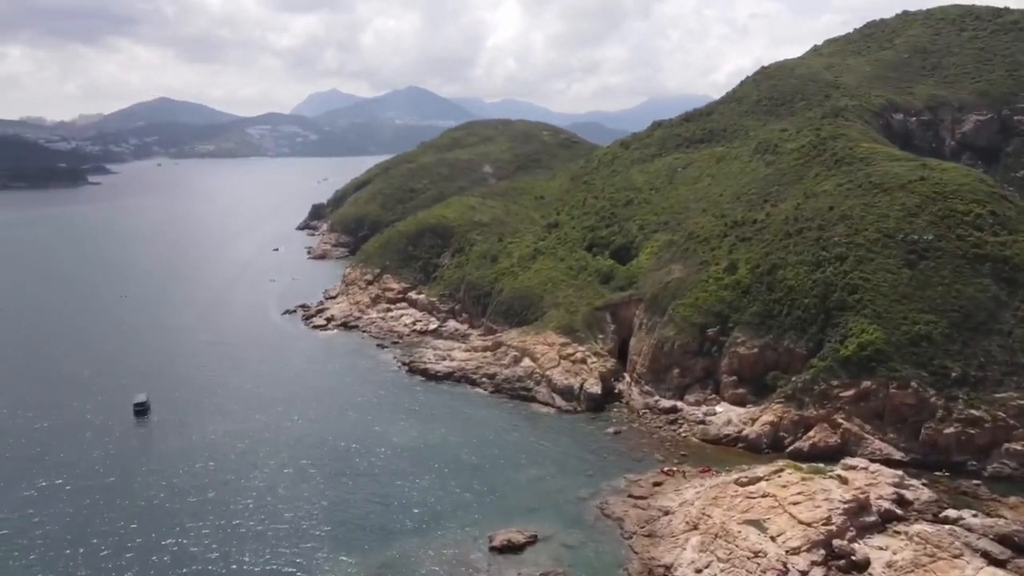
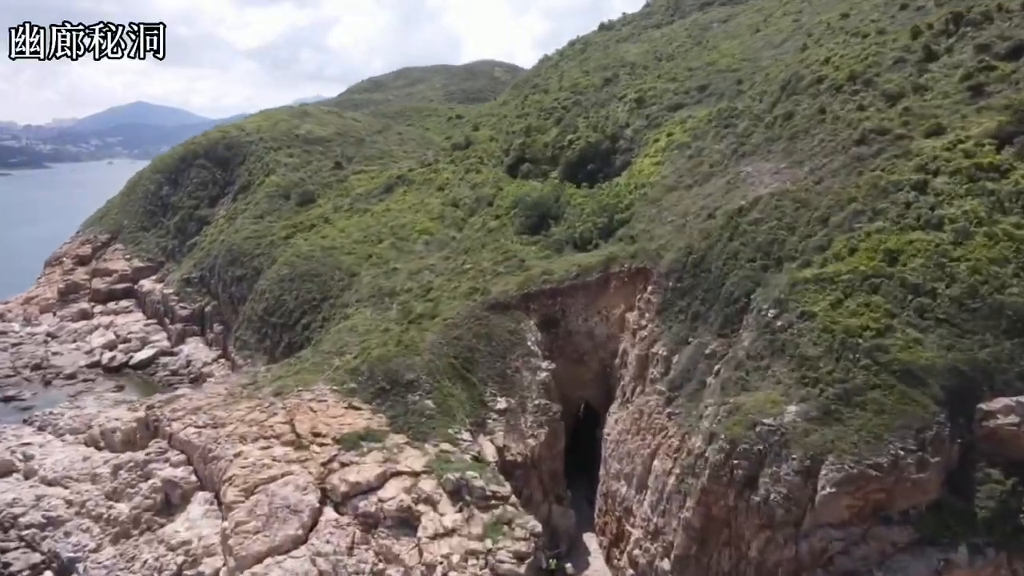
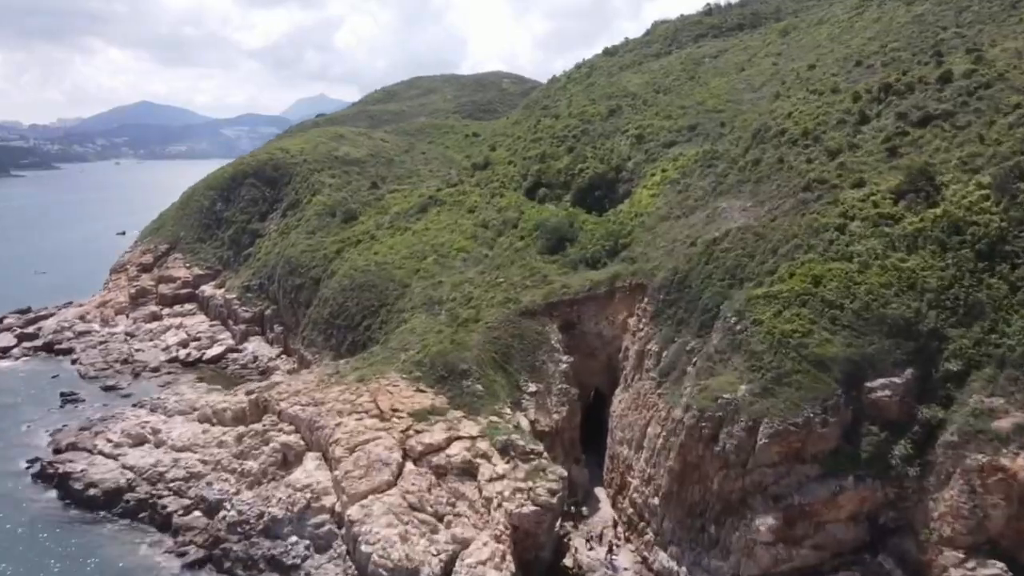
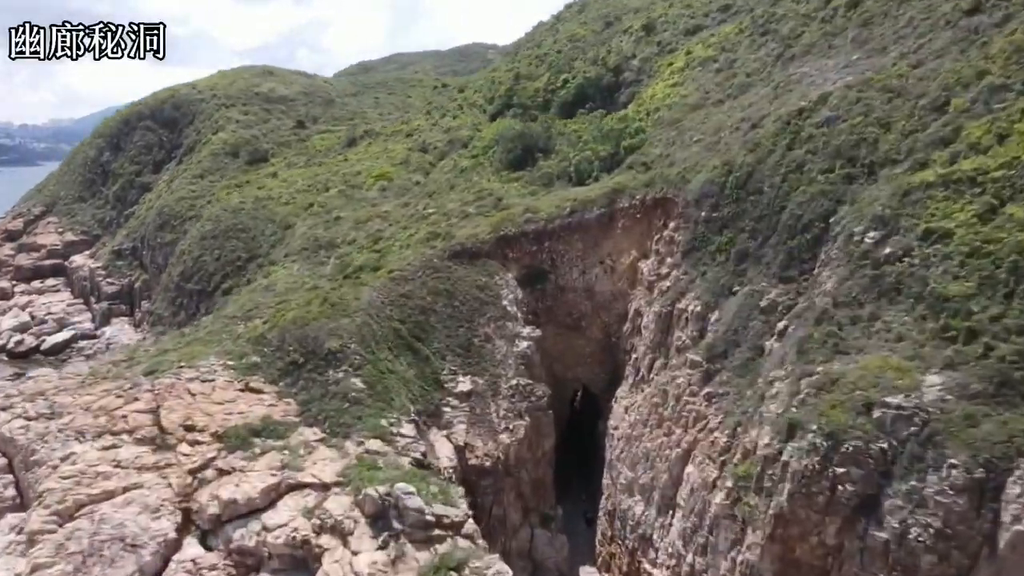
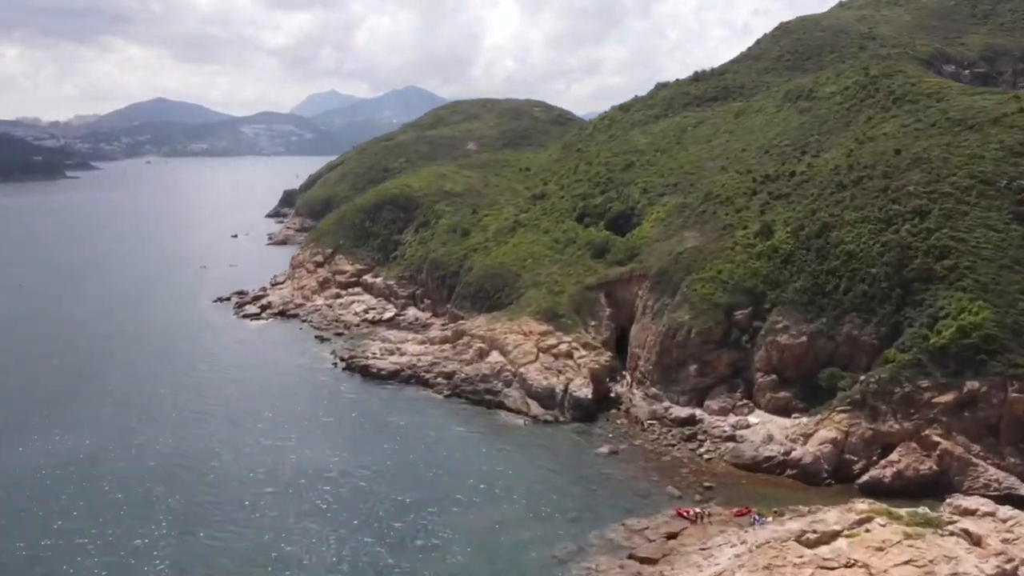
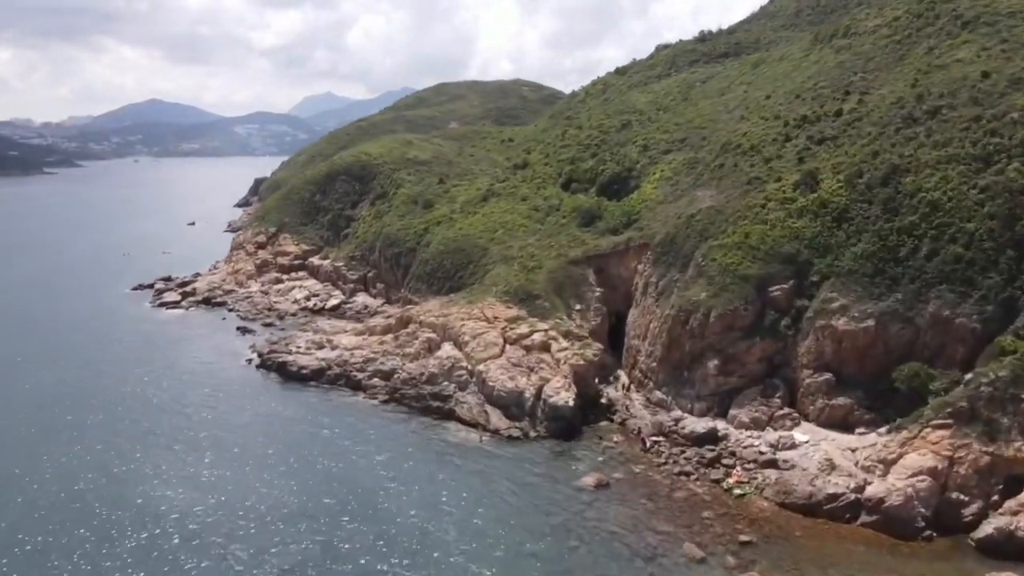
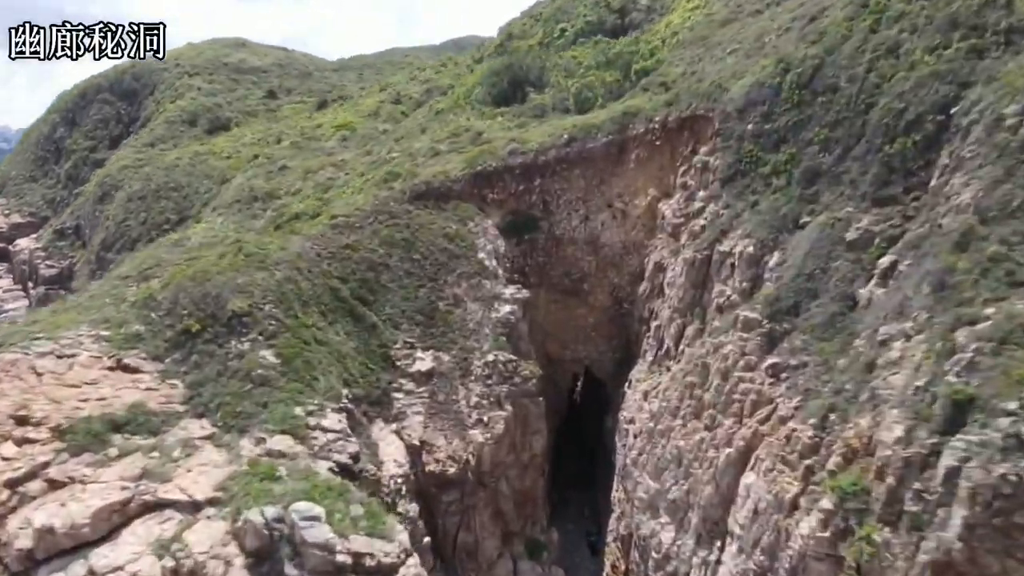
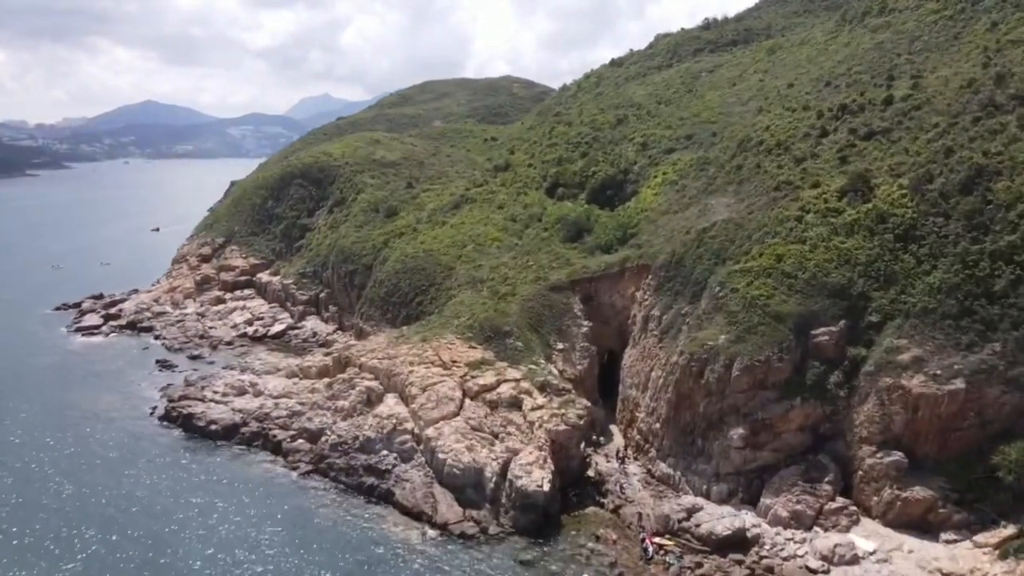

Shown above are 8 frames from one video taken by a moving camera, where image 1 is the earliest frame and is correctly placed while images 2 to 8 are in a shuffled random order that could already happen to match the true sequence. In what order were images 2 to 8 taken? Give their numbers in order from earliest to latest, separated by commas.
5, 6, 8, 3, 2, 4, 7
